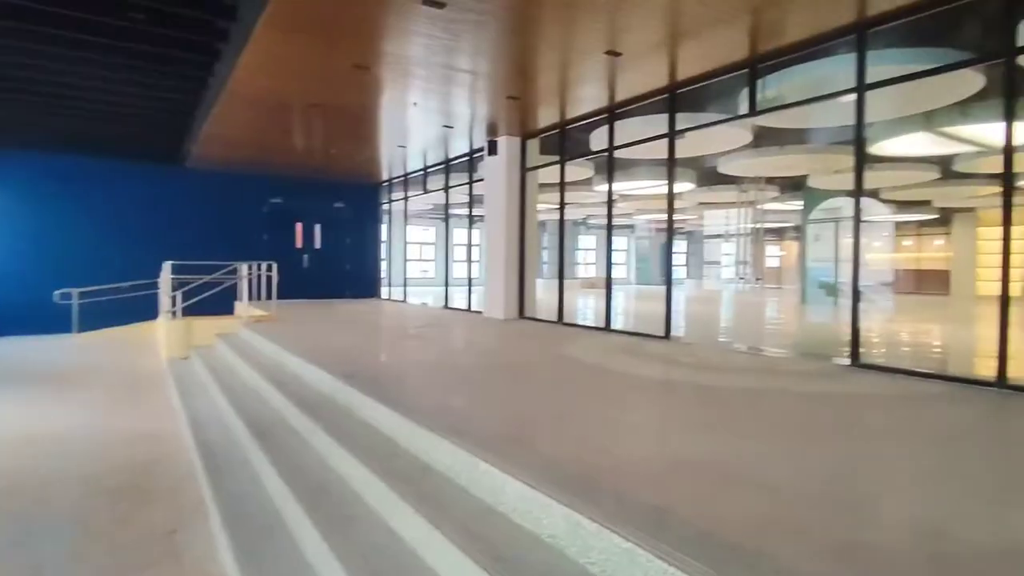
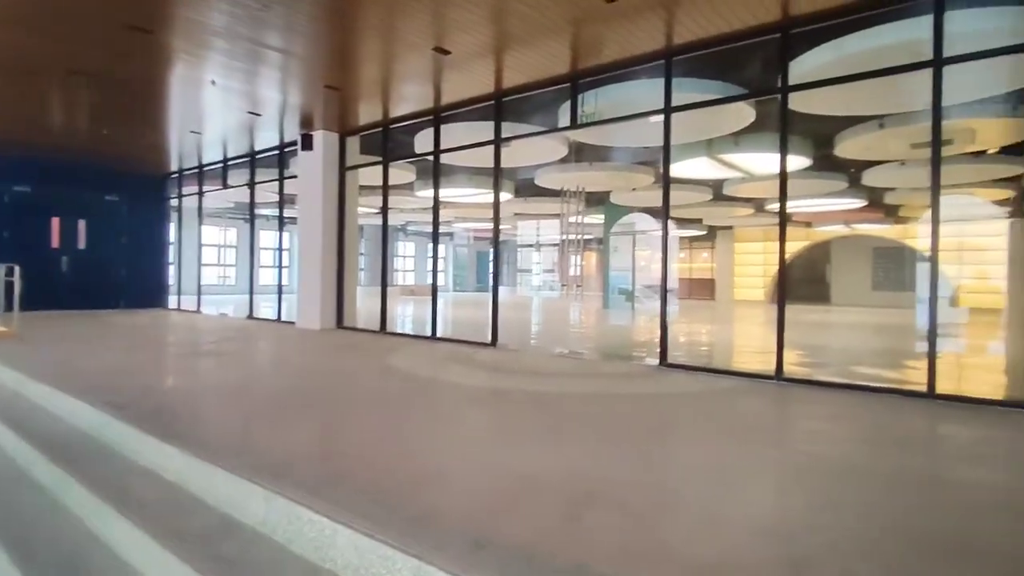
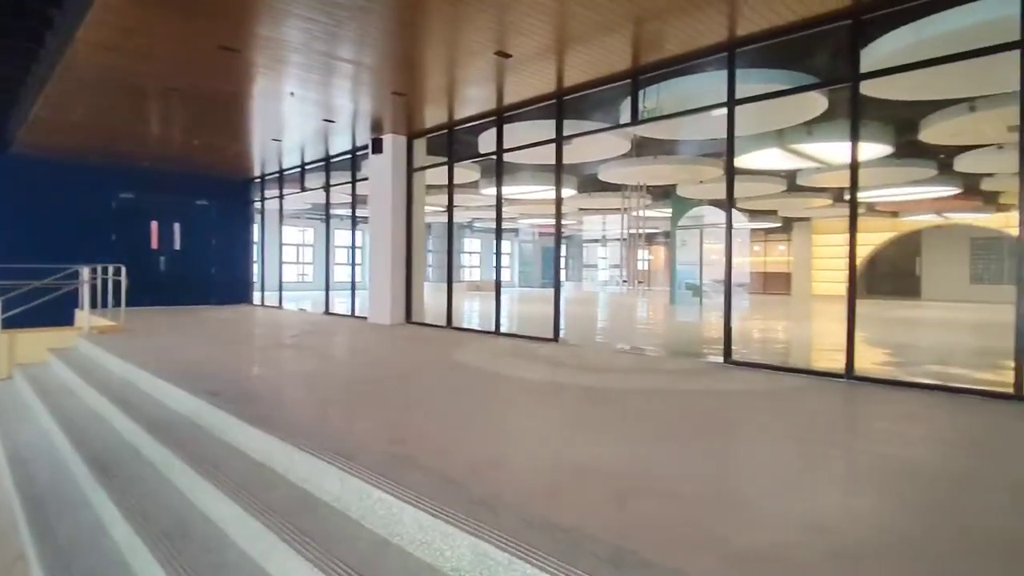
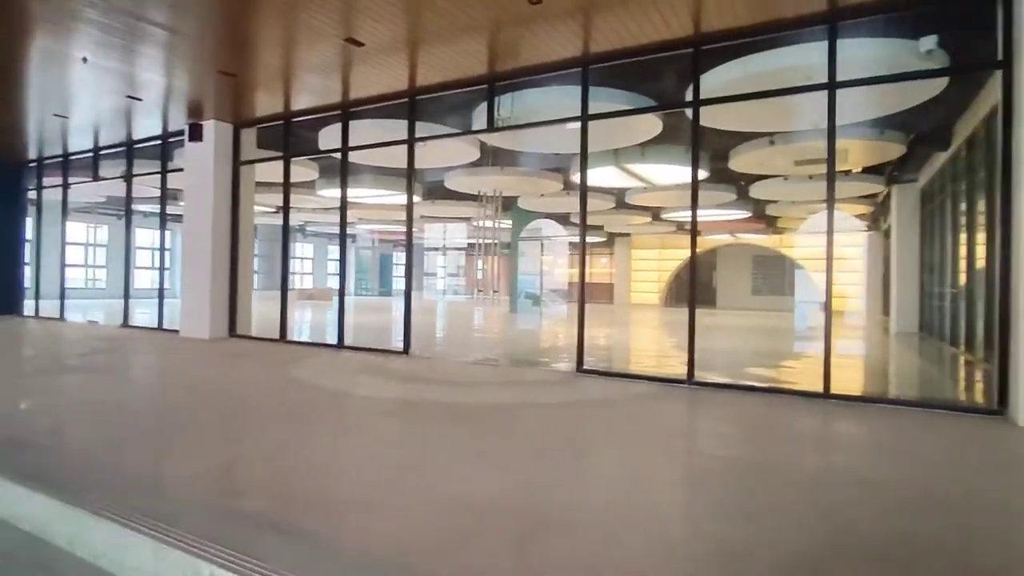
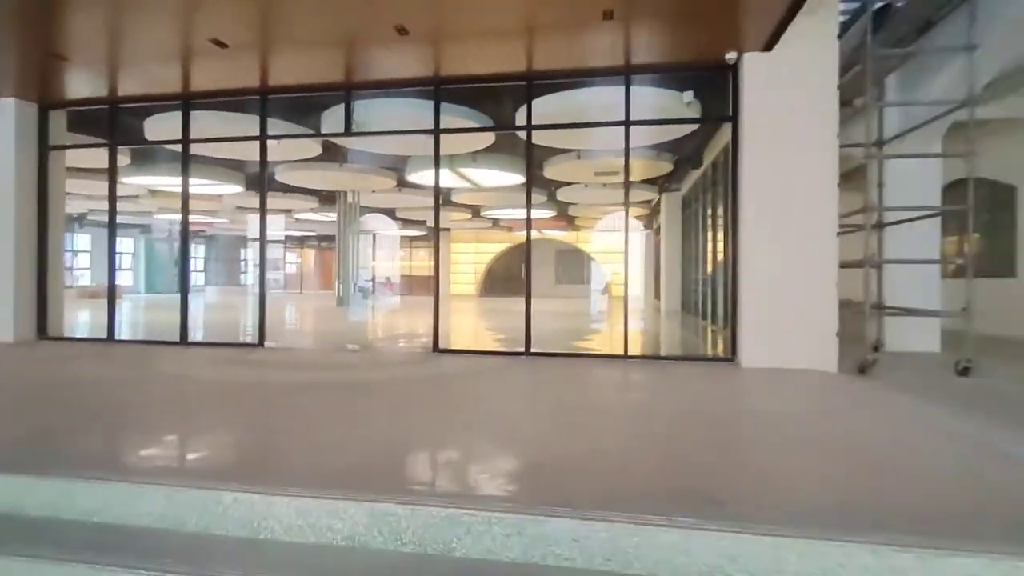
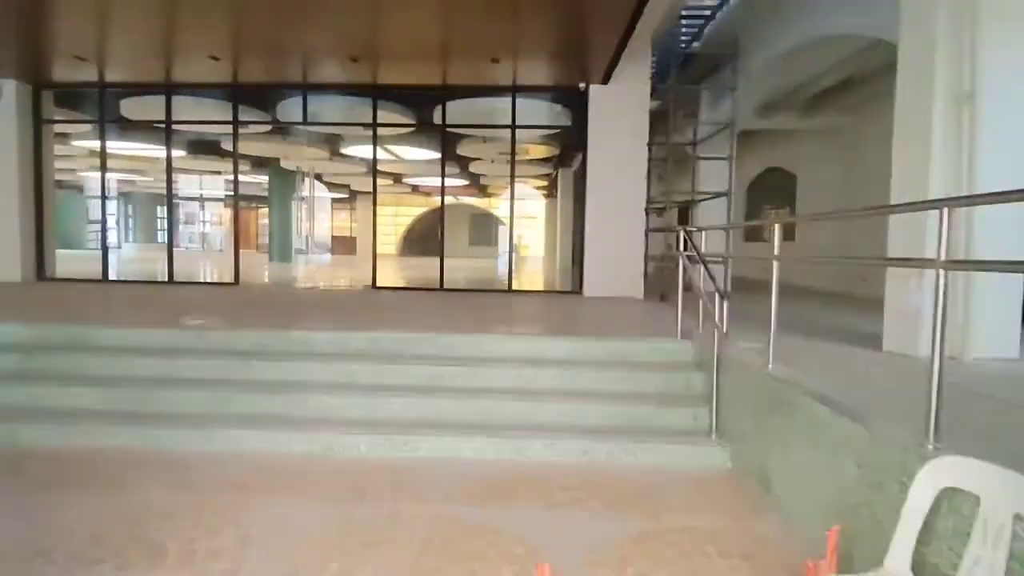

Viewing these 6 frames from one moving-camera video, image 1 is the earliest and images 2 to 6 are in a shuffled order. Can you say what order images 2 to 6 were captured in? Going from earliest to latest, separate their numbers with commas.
3, 2, 4, 5, 6
